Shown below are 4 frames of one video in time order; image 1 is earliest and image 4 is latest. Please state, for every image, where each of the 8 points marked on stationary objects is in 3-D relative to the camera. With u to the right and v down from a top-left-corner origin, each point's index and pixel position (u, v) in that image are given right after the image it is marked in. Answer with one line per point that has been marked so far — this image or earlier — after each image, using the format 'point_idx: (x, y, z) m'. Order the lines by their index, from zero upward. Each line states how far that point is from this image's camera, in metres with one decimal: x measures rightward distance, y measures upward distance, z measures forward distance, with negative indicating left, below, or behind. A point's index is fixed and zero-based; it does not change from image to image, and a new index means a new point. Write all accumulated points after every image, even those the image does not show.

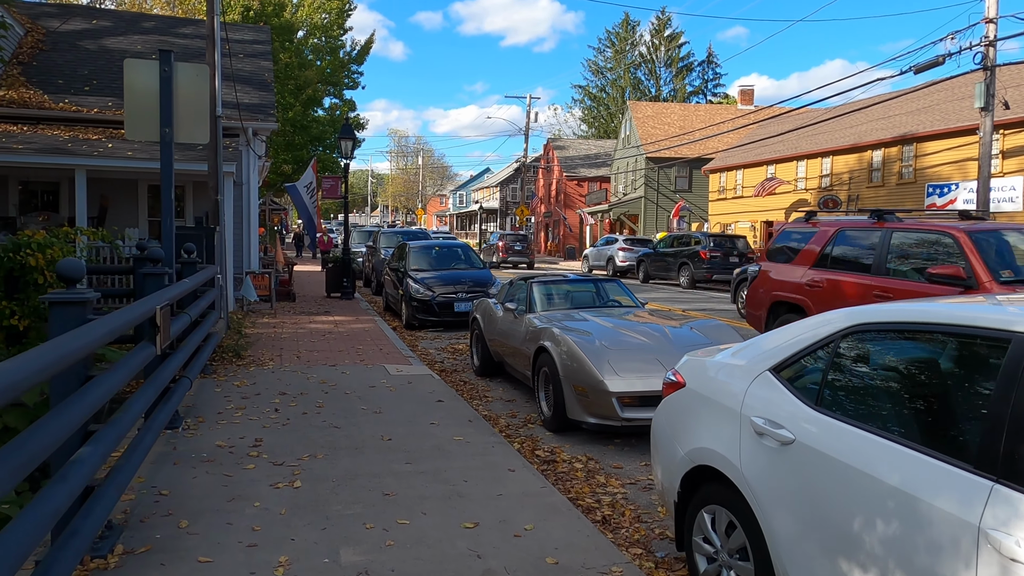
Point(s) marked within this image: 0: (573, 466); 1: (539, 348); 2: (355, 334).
0: (+0.5, -1.5, +6.2) m
1: (+0.3, -0.6, +7.8) m
2: (-2.8, -0.8, +12.9) m
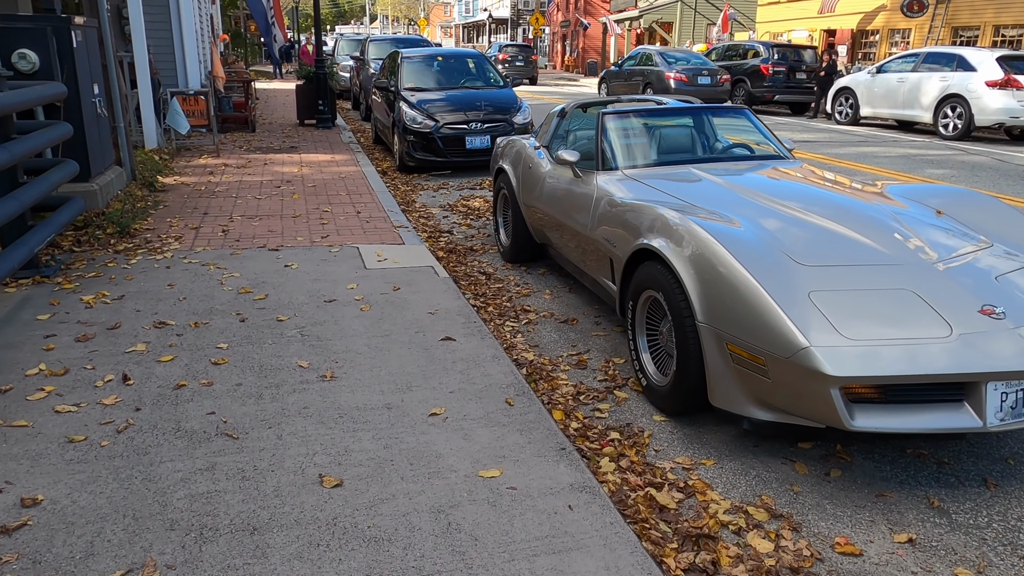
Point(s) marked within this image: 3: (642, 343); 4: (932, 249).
0: (+0.9, -1.0, +2.7) m
1: (+0.7, +0.2, +4.1) m
2: (-2.3, +1.3, +9.2) m
3: (+0.7, -0.3, +4.0) m
4: (+2.0, +0.2, +3.6) m
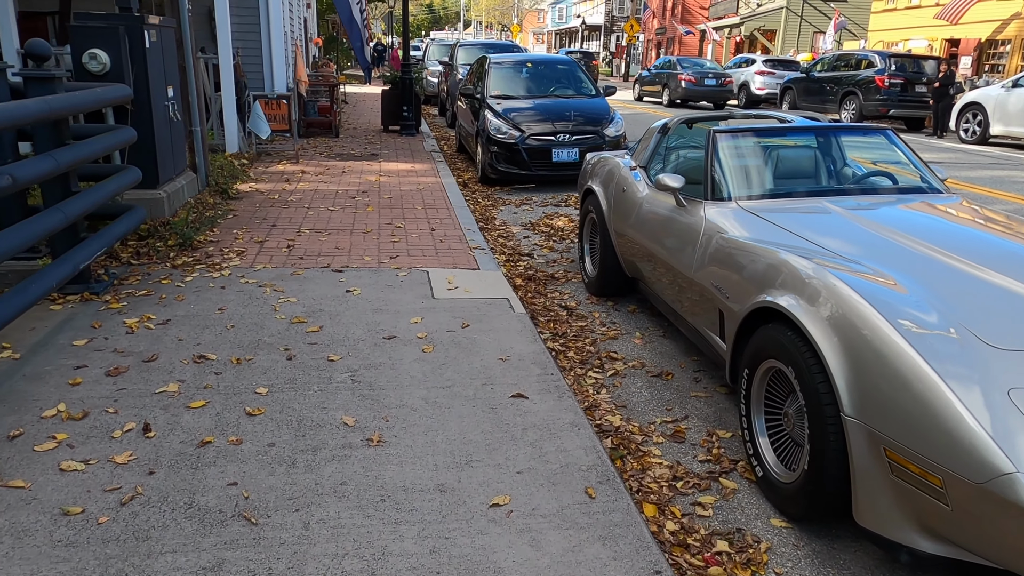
0: (+1.1, -1.3, +1.9) m
1: (+1.1, -0.1, +3.3) m
2: (-1.3, +1.1, +8.7) m
3: (+1.1, -0.6, +3.2) m
4: (+2.4, -0.2, +2.7) m
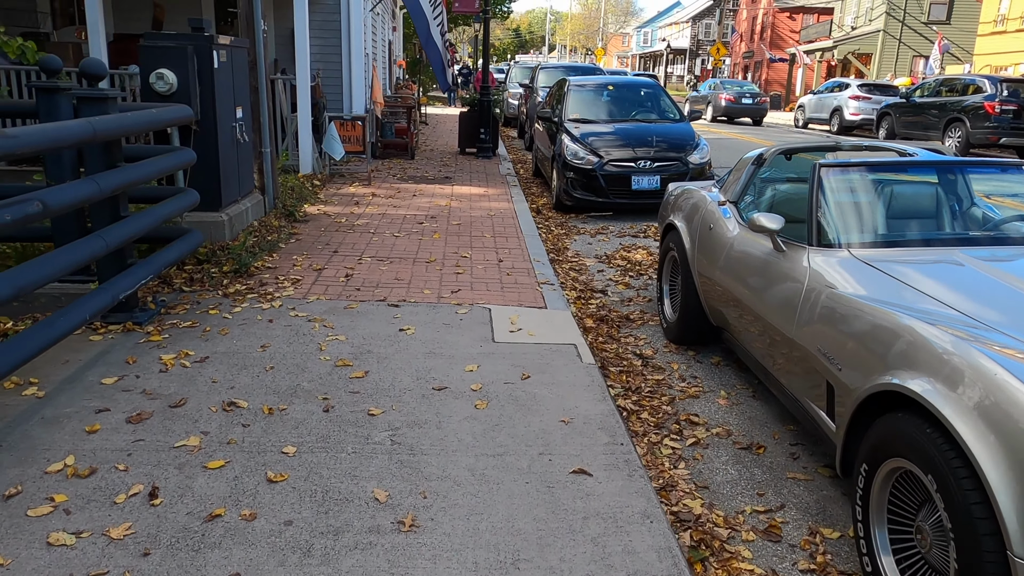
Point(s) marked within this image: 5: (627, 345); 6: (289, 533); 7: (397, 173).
0: (+1.1, -1.5, +1.3) m
1: (+1.3, -0.3, +2.7) m
2: (-0.5, +0.8, +8.3) m
3: (+1.3, -0.8, +2.6) m
4: (+2.5, -0.4, +1.9) m
5: (+0.8, -0.4, +5.1) m
6: (-0.8, -0.9, +2.6) m
7: (-1.7, +1.7, +11.1) m
